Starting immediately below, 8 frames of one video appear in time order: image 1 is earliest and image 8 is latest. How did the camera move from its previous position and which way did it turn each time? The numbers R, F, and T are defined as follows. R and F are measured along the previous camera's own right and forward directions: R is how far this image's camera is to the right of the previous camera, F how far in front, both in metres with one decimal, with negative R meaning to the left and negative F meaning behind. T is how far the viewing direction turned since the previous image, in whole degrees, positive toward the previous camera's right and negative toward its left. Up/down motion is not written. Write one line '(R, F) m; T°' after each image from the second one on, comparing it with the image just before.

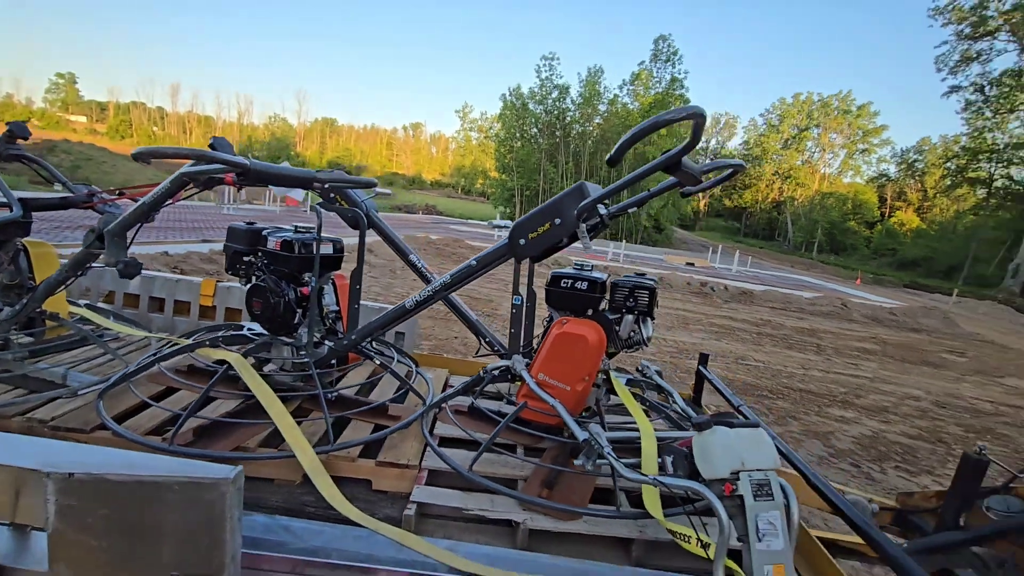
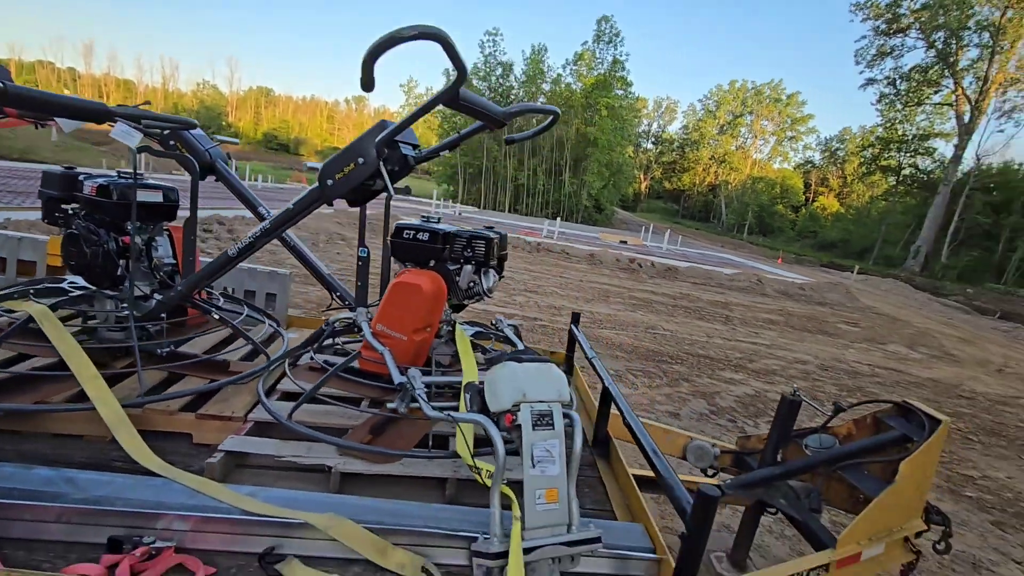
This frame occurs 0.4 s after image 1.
(+0.4, 0.0) m; +6°
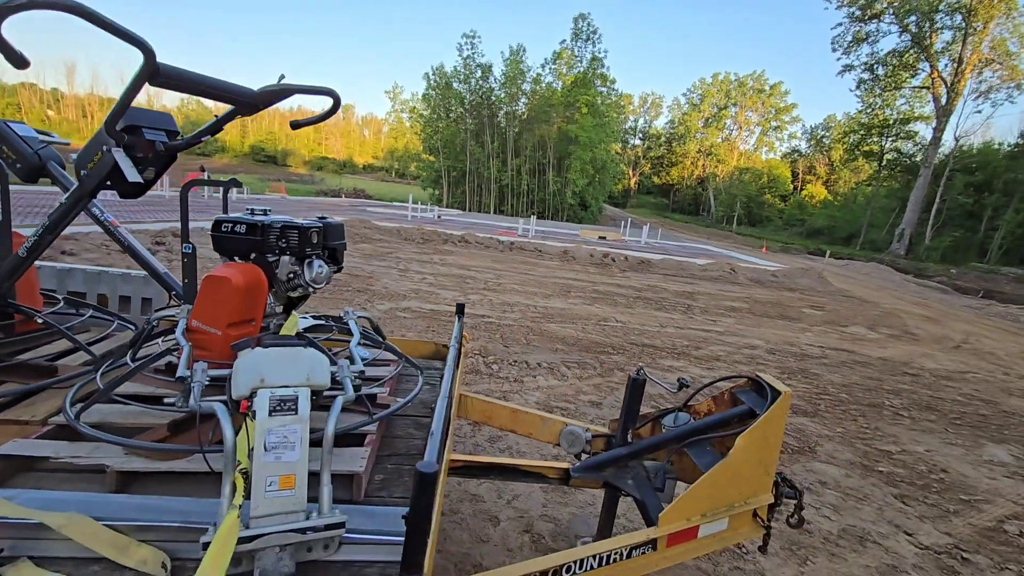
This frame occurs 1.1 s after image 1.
(+0.6, 0.0) m; 0°
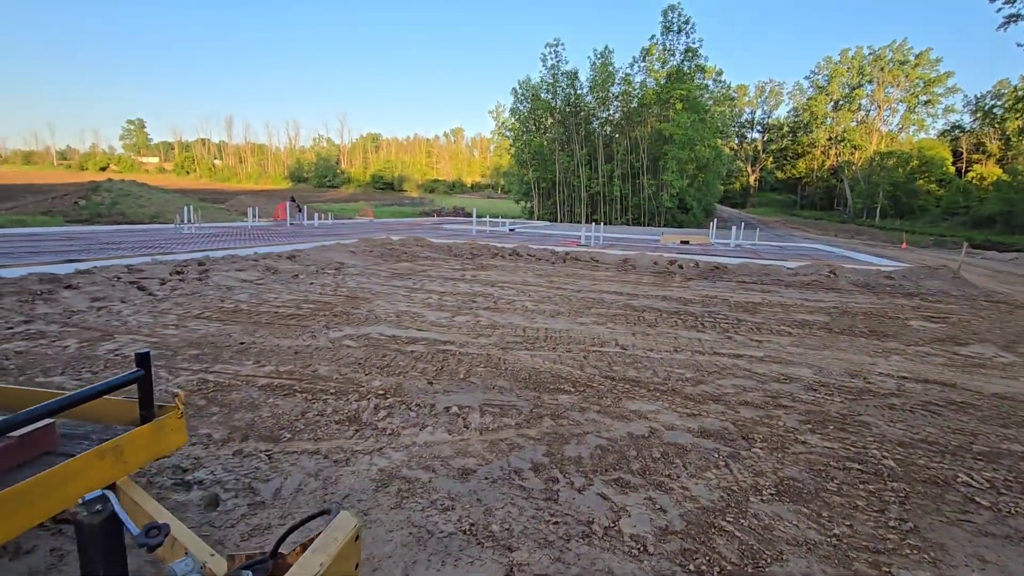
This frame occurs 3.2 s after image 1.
(+1.4, +1.0) m; -13°
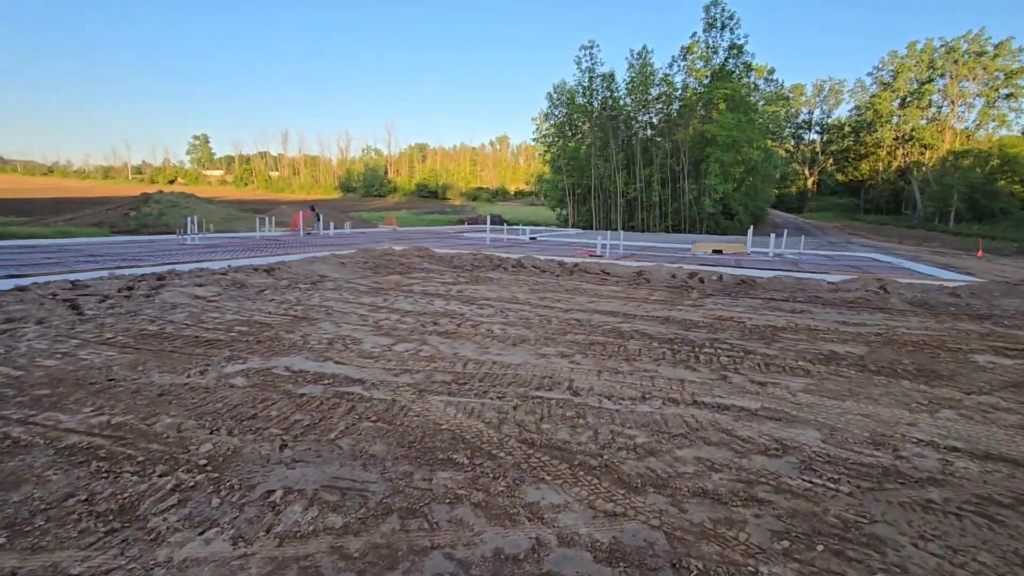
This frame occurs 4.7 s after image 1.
(+1.0, +1.0) m; -5°
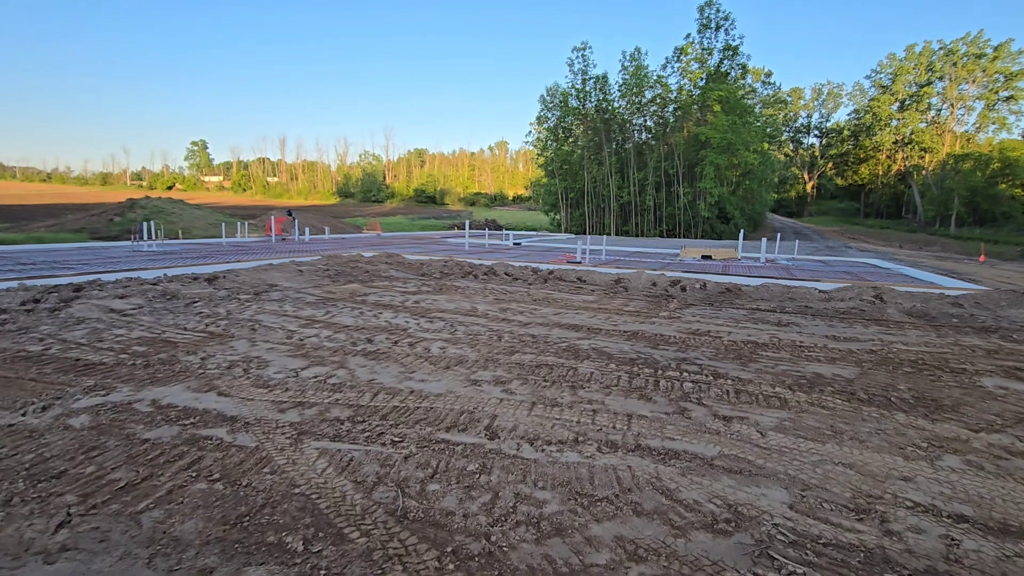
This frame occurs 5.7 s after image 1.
(+0.6, +0.7) m; 0°
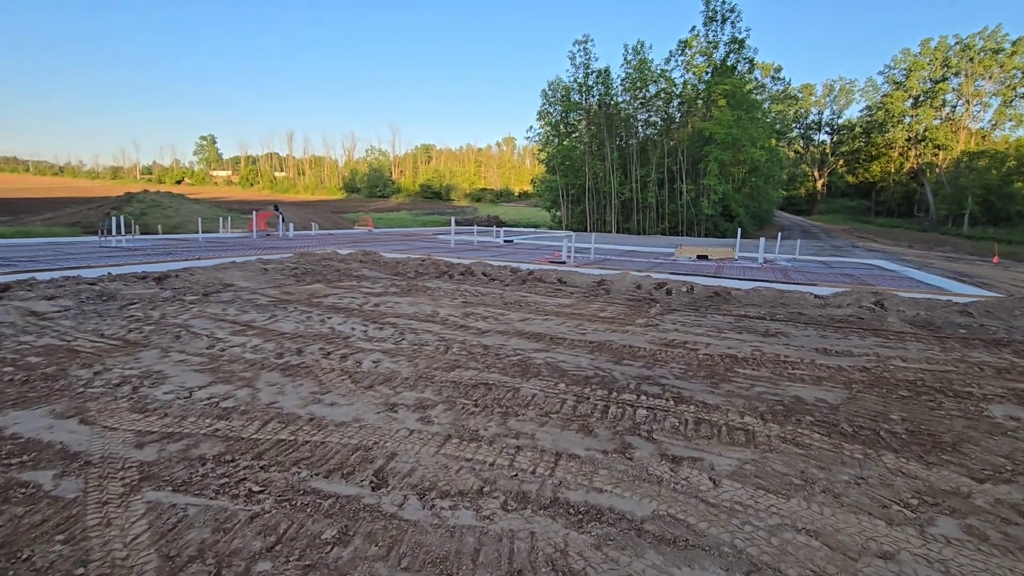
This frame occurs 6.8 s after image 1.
(+0.6, +0.6) m; -1°
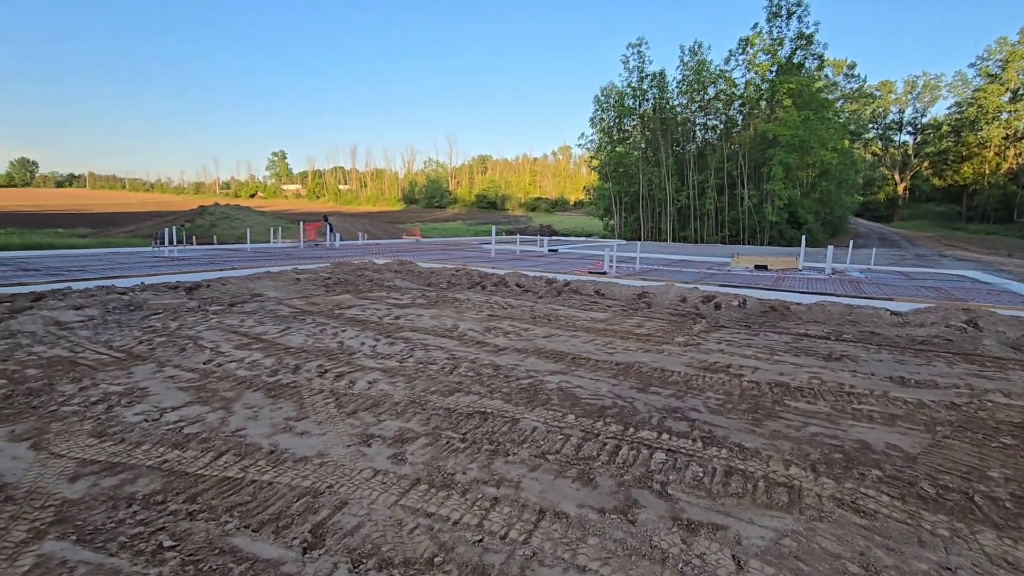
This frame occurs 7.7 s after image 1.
(+0.4, +0.6) m; -6°
